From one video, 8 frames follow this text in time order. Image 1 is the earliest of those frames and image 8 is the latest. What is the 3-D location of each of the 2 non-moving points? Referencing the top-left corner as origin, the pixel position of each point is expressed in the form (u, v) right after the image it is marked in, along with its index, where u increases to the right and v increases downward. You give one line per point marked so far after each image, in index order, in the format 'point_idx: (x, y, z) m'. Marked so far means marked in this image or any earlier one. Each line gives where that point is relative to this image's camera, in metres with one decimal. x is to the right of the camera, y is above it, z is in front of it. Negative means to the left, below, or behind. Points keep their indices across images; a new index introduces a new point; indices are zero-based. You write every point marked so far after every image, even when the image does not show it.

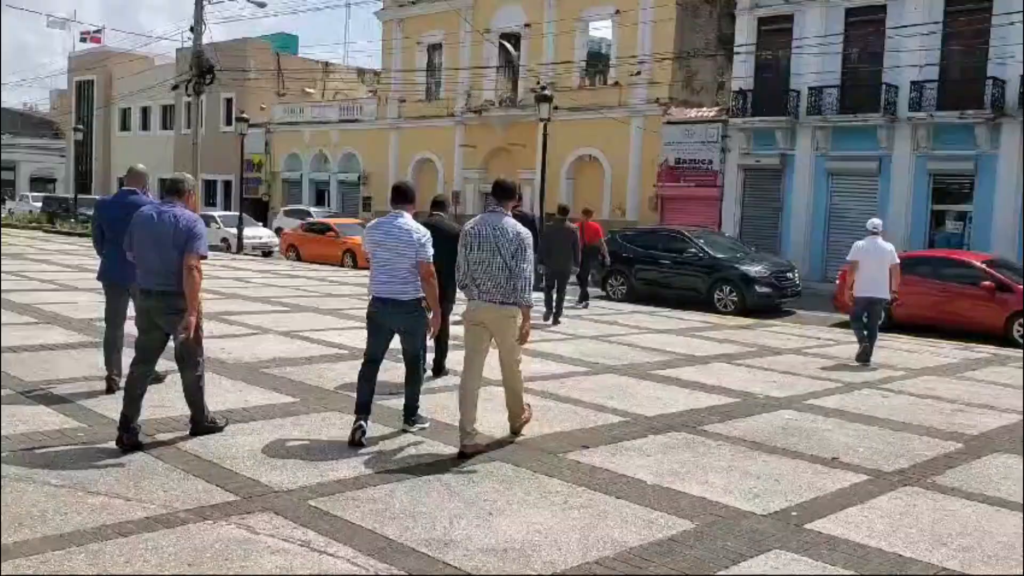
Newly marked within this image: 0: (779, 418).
0: (+2.0, -1.0, +7.6) m
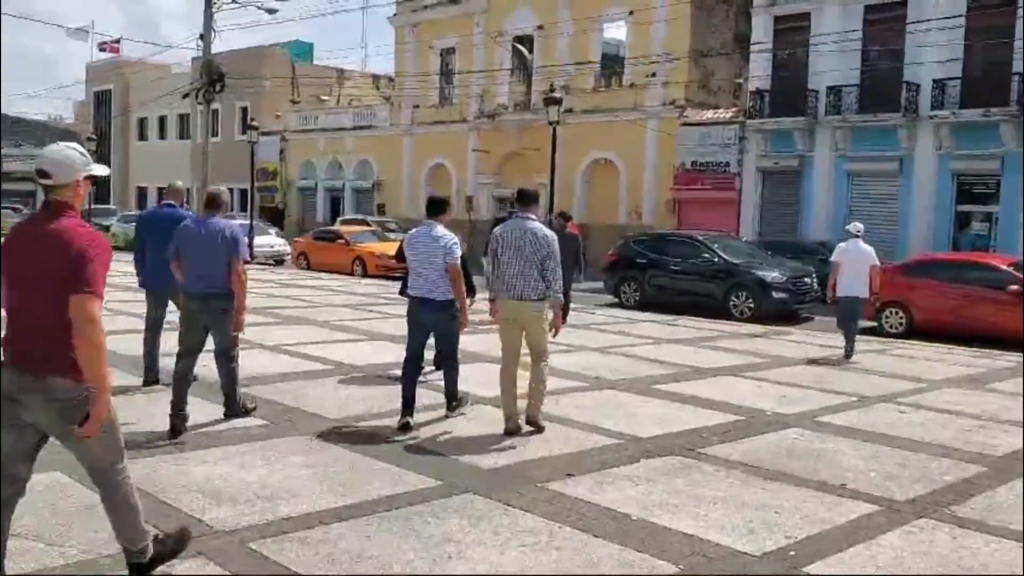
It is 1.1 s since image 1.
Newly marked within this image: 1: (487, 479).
0: (+1.9, -1.0, +7.0) m
1: (-0.1, -1.0, +5.7) m
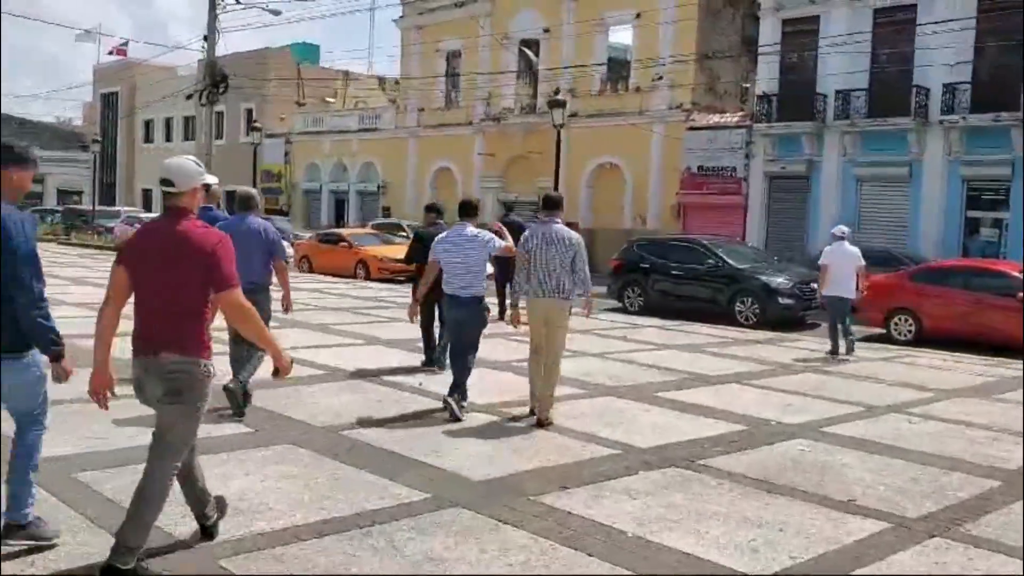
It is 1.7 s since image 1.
0: (+1.8, -1.1, +6.8) m
1: (-0.2, -1.1, +5.4) m
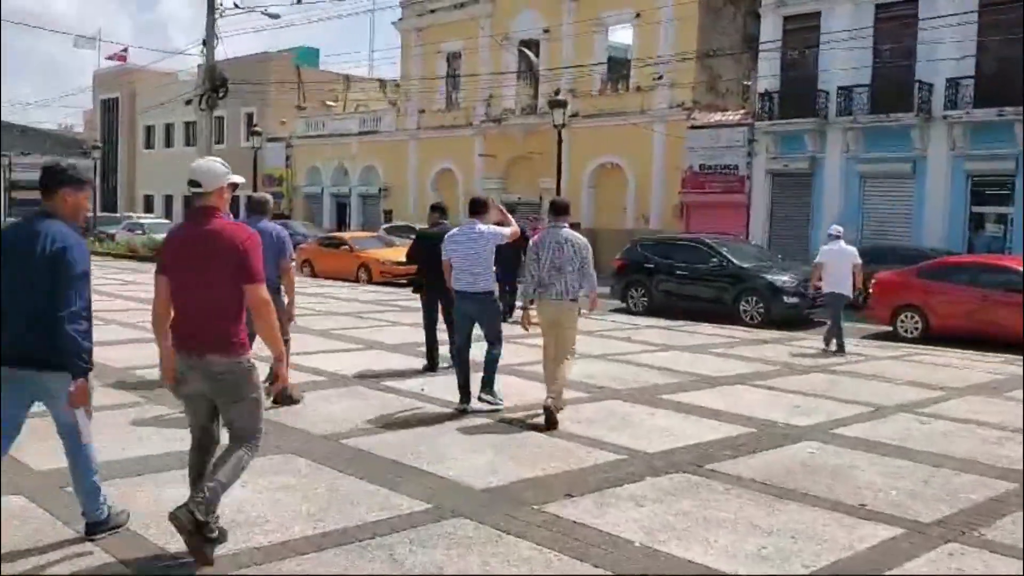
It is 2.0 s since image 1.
0: (+1.8, -1.1, +6.6) m
1: (-0.2, -1.1, +5.3) m
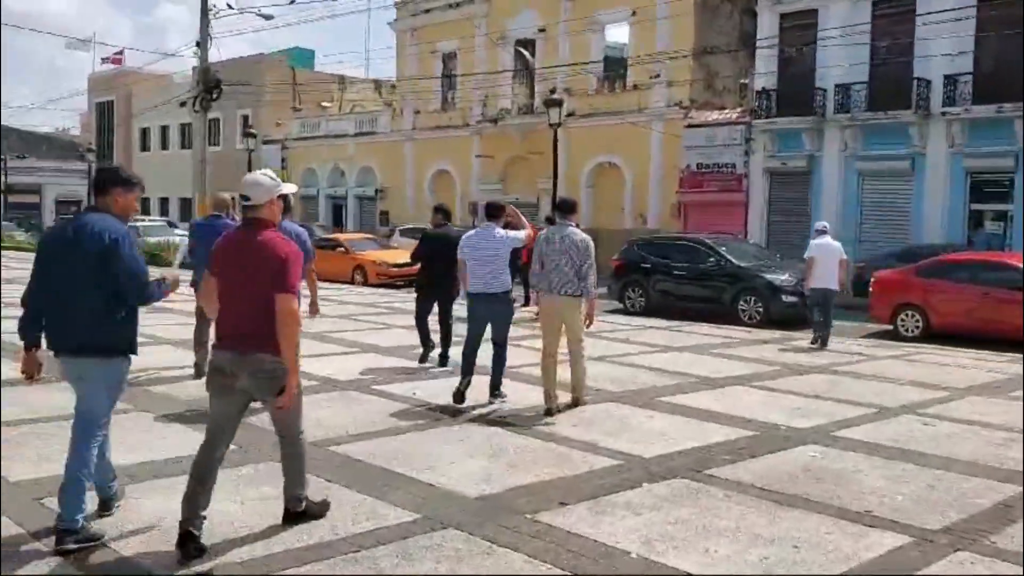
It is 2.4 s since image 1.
0: (+1.8, -1.1, +6.4) m
1: (-0.2, -1.1, +5.1) m
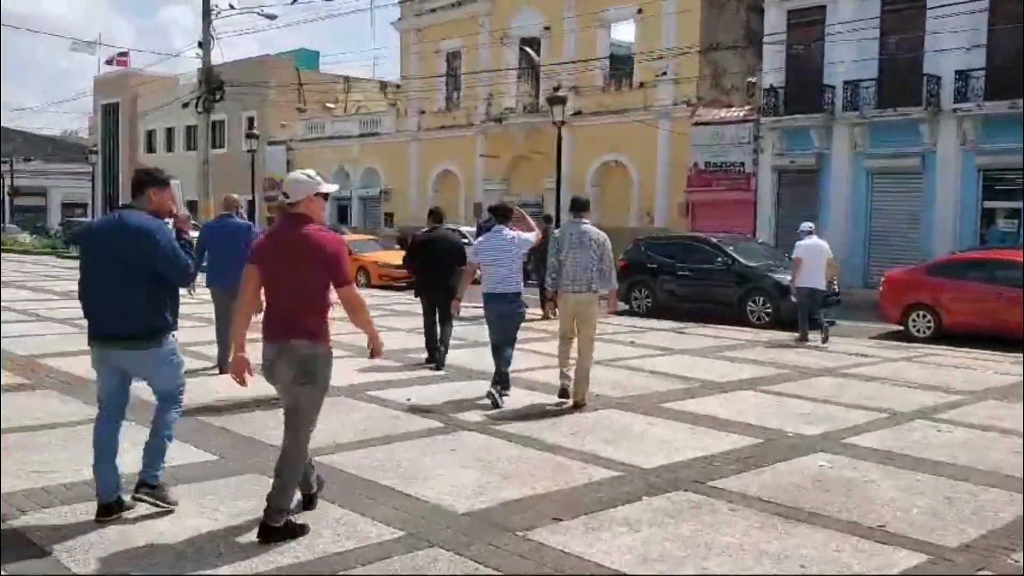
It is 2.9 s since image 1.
0: (+1.8, -1.1, +6.1) m
1: (-0.3, -1.1, +4.8) m
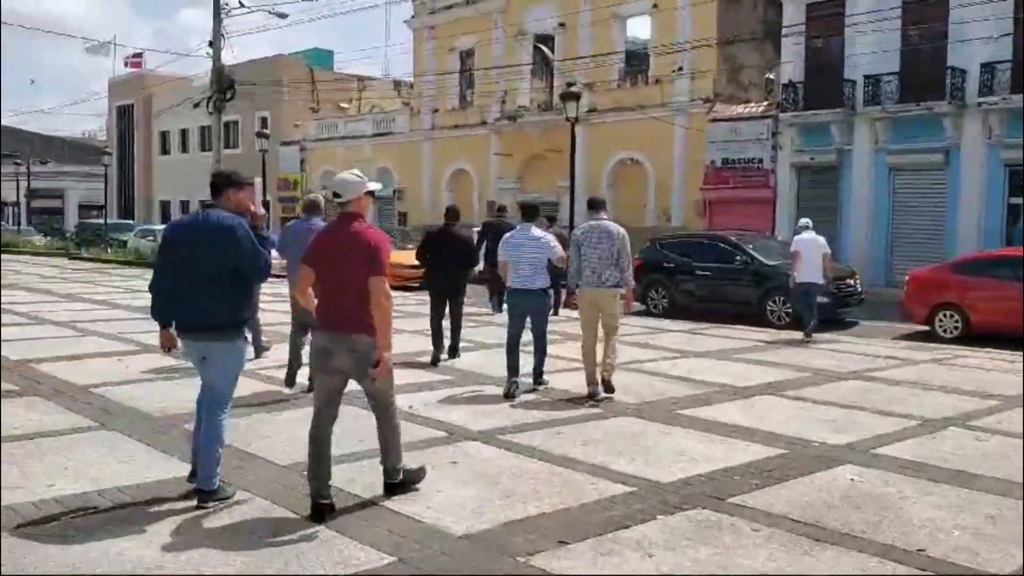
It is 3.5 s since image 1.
0: (+1.8, -1.1, +5.7) m
1: (-0.2, -1.1, +4.4) m
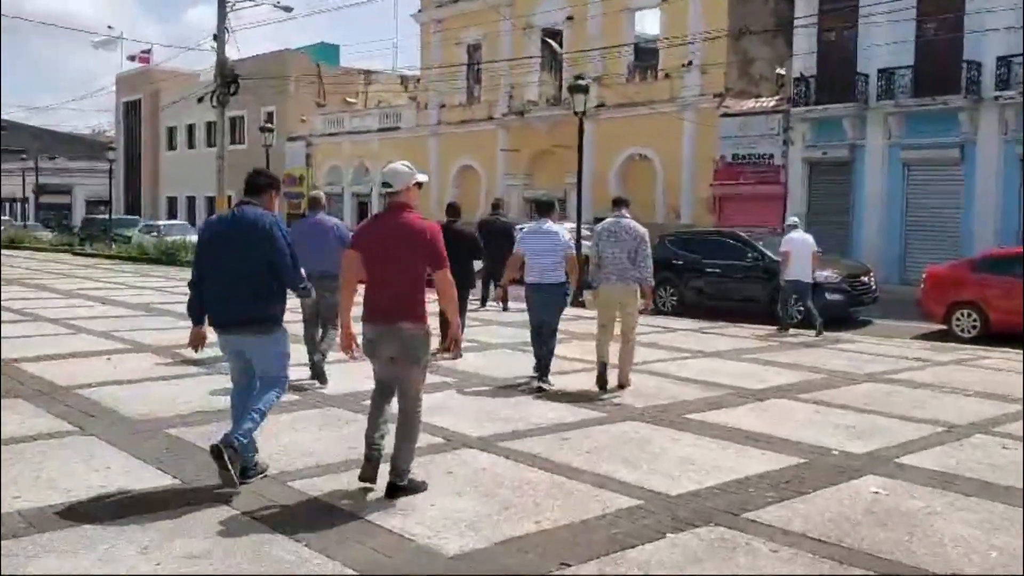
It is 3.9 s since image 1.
0: (+1.8, -1.1, +5.3) m
1: (-0.3, -1.1, +4.0) m
